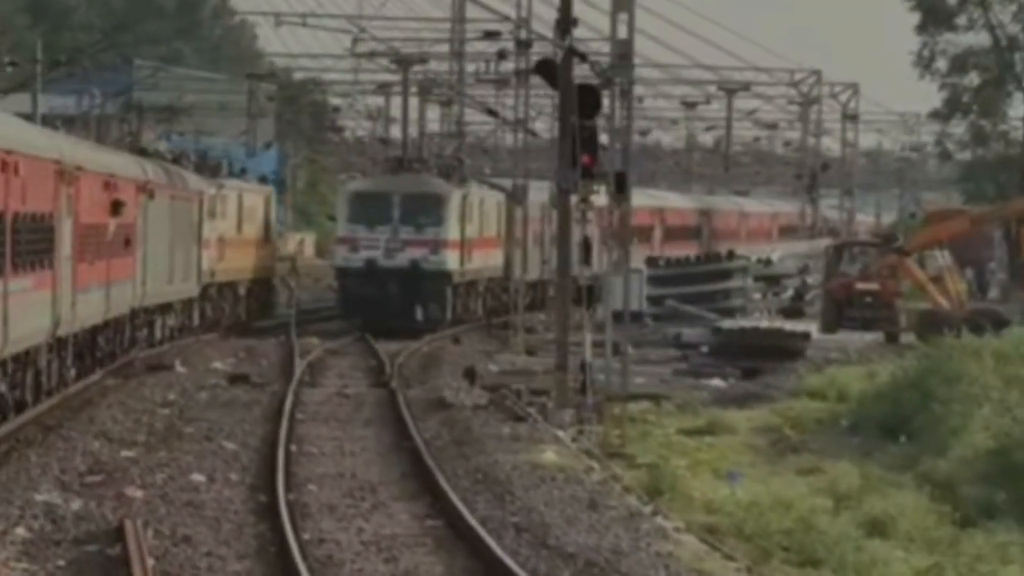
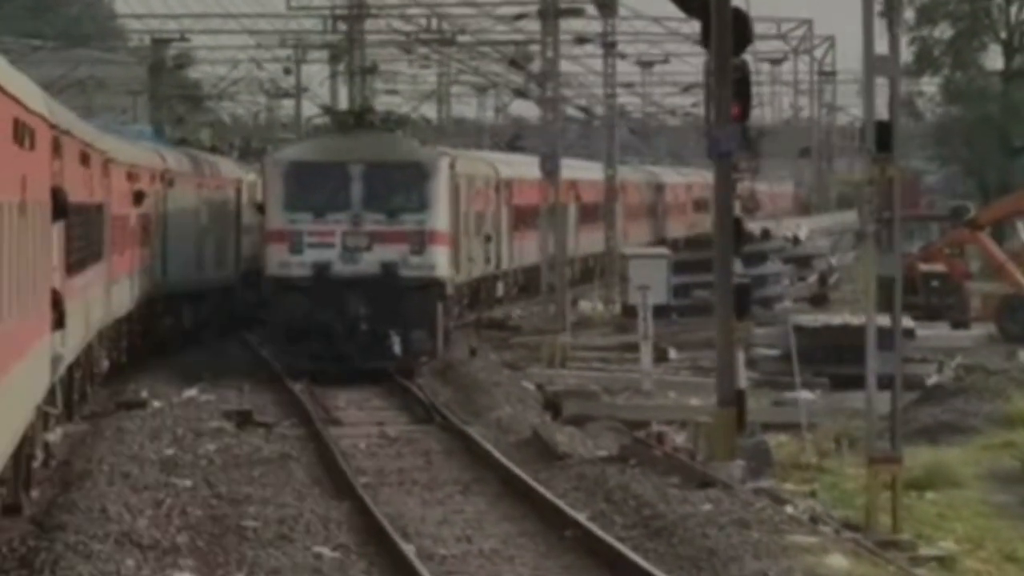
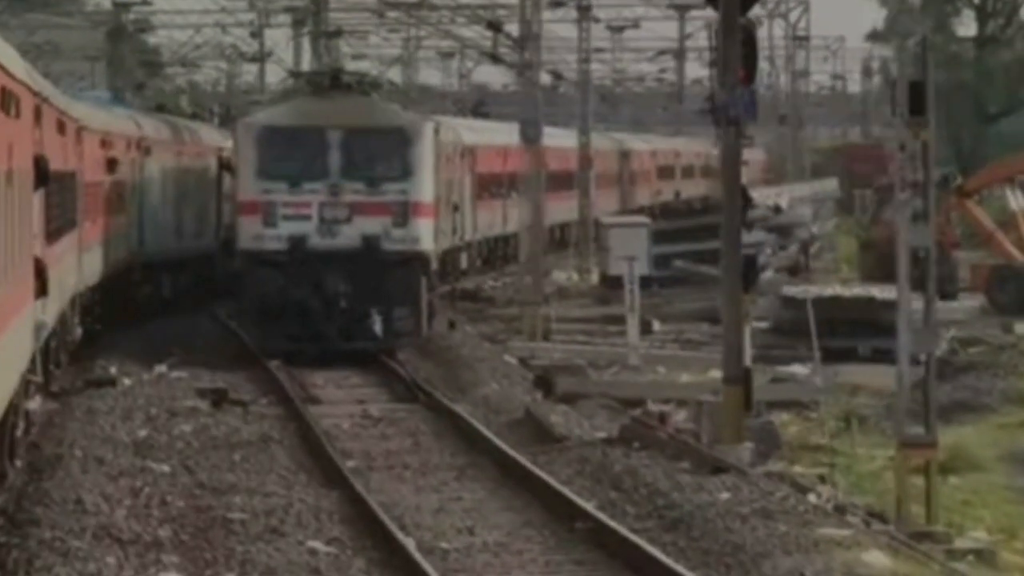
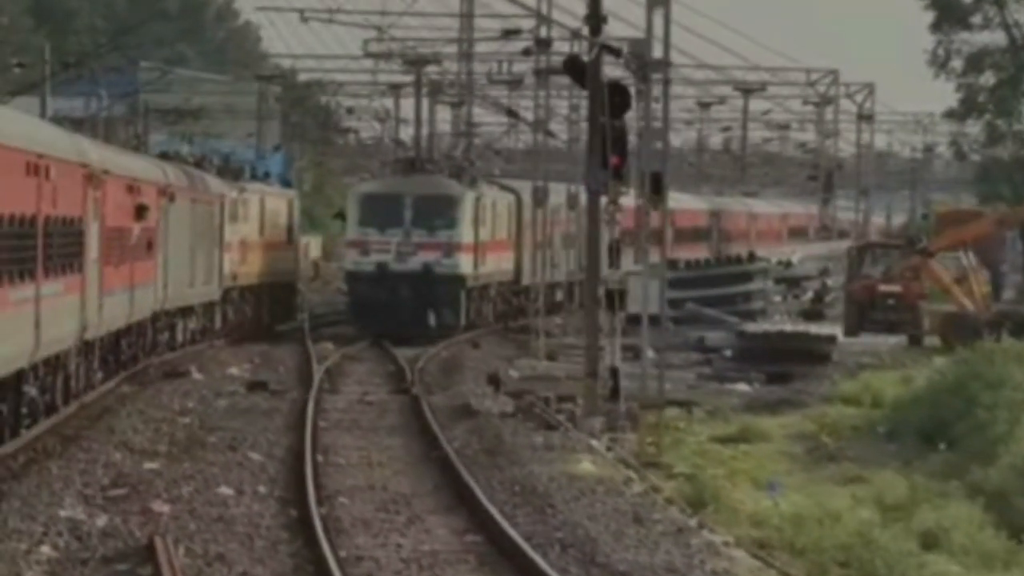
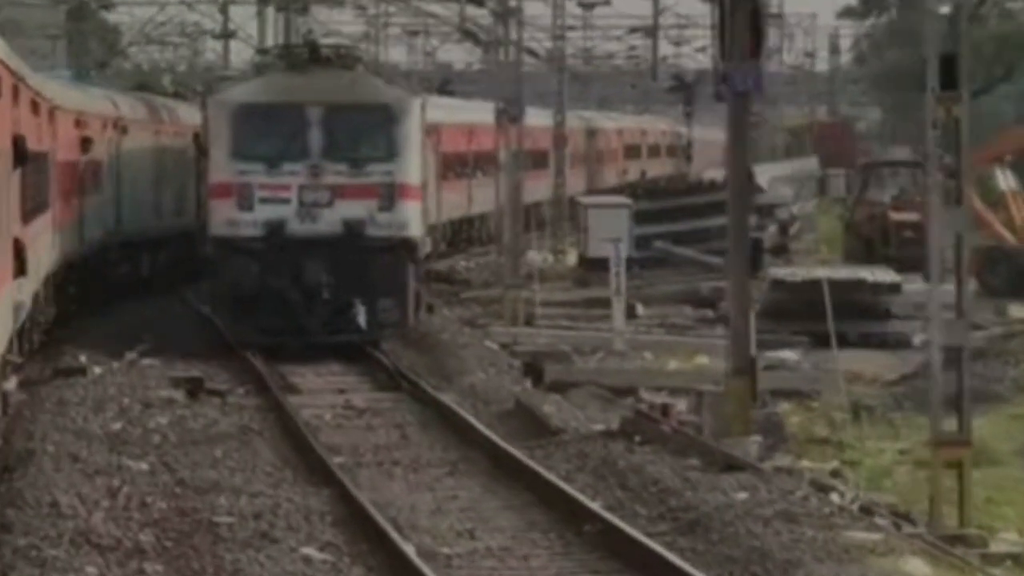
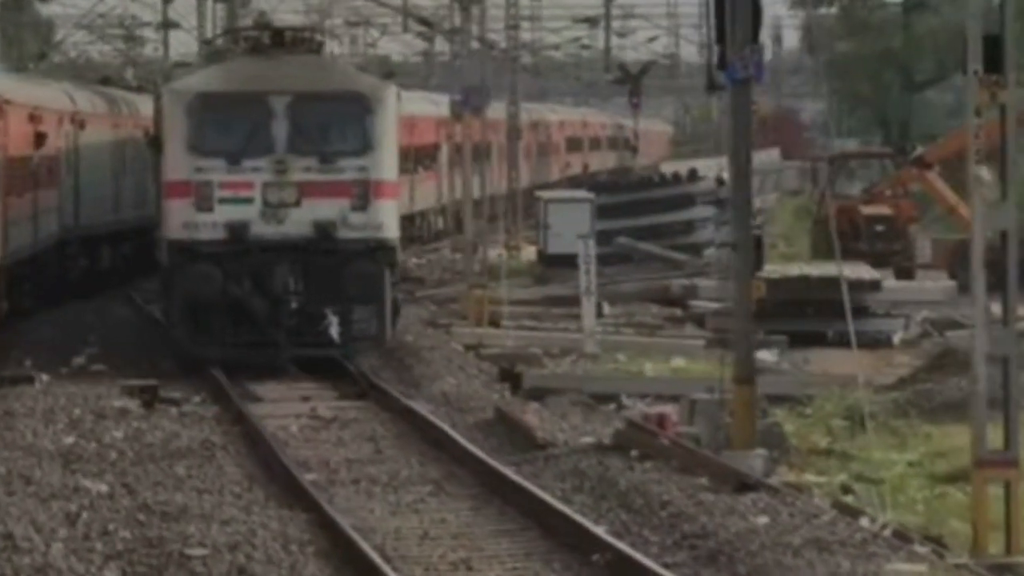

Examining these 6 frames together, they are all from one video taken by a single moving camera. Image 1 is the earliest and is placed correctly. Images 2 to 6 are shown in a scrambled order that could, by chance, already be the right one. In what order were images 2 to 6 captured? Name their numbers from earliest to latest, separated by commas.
4, 2, 3, 5, 6
